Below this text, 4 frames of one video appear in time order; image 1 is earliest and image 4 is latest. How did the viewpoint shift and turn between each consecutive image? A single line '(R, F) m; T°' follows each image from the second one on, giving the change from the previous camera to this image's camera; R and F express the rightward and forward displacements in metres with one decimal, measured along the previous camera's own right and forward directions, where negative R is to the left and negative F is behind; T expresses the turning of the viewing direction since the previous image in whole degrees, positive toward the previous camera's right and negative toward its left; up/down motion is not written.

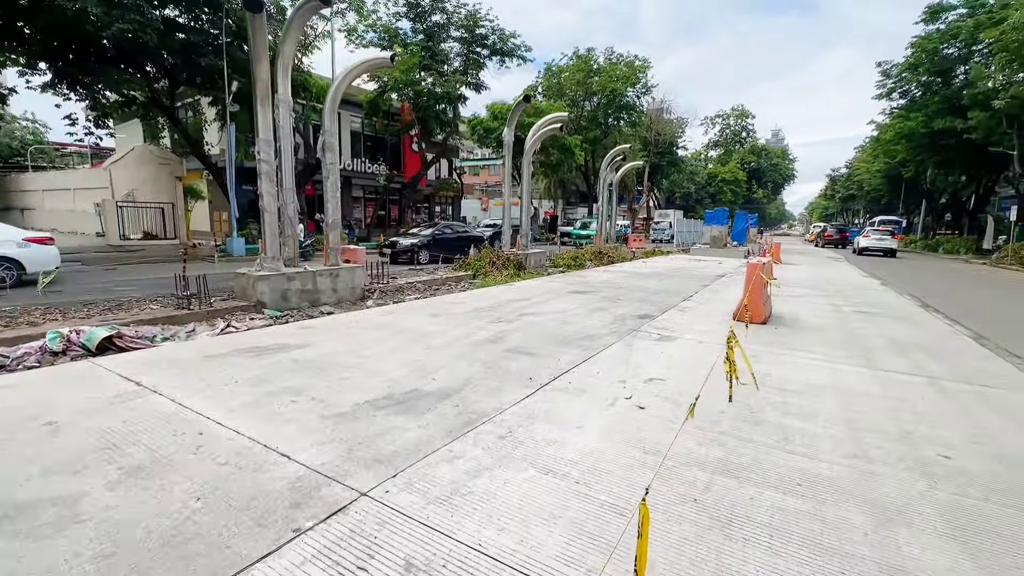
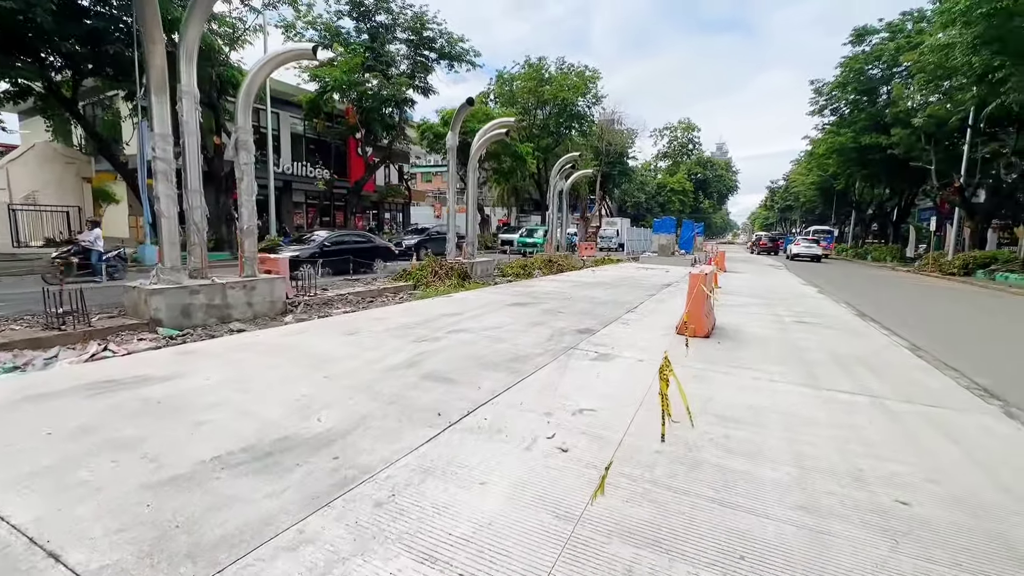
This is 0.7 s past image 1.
(+0.4, +0.6) m; +5°
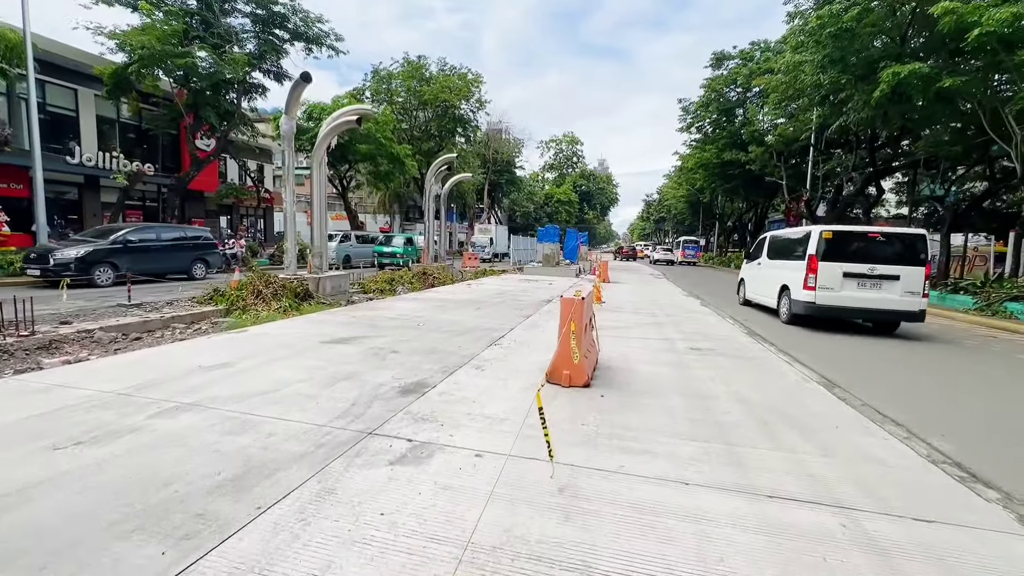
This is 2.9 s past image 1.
(+1.0, +2.1) m; +13°
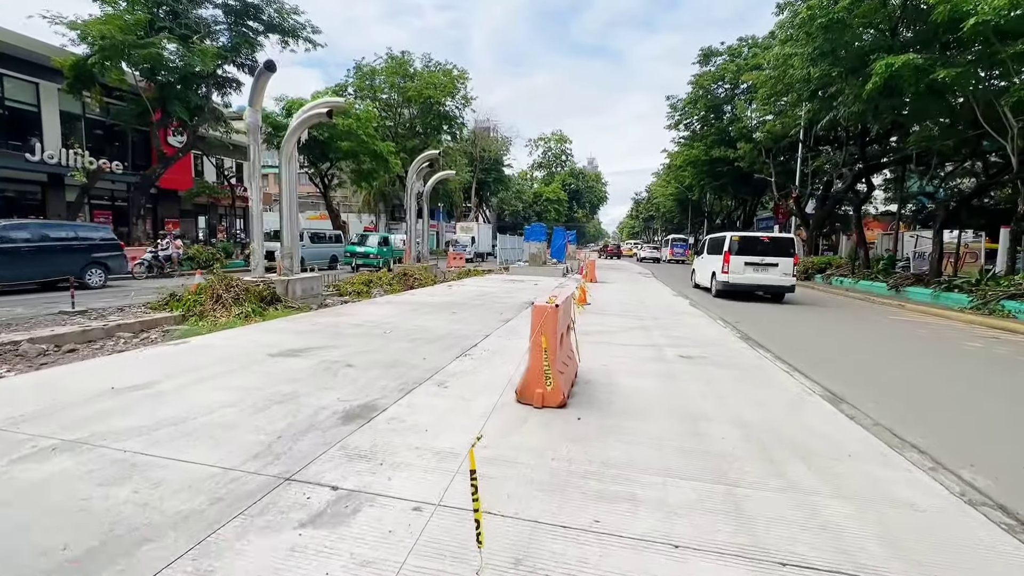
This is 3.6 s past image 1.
(+0.2, +0.6) m; +1°
